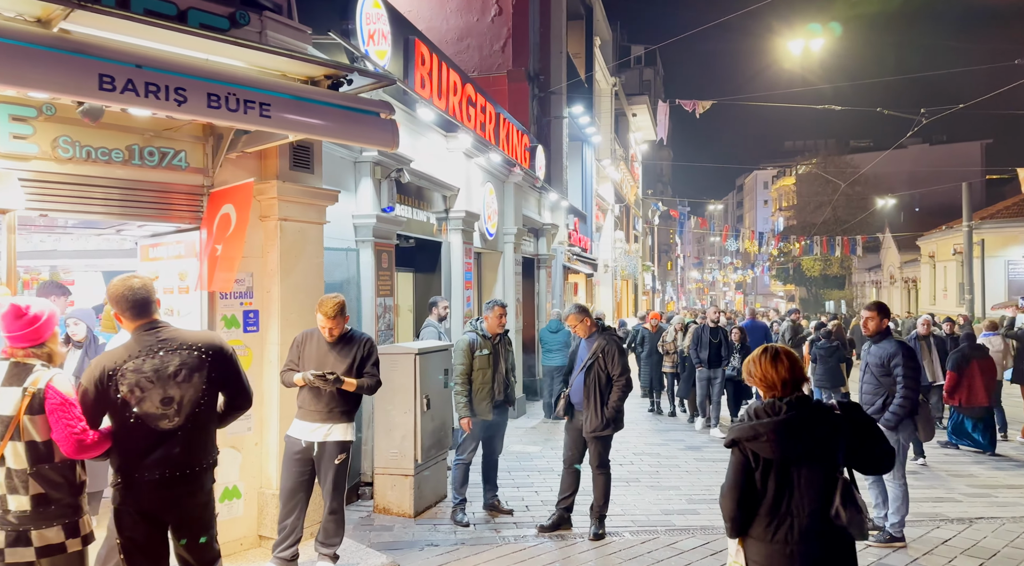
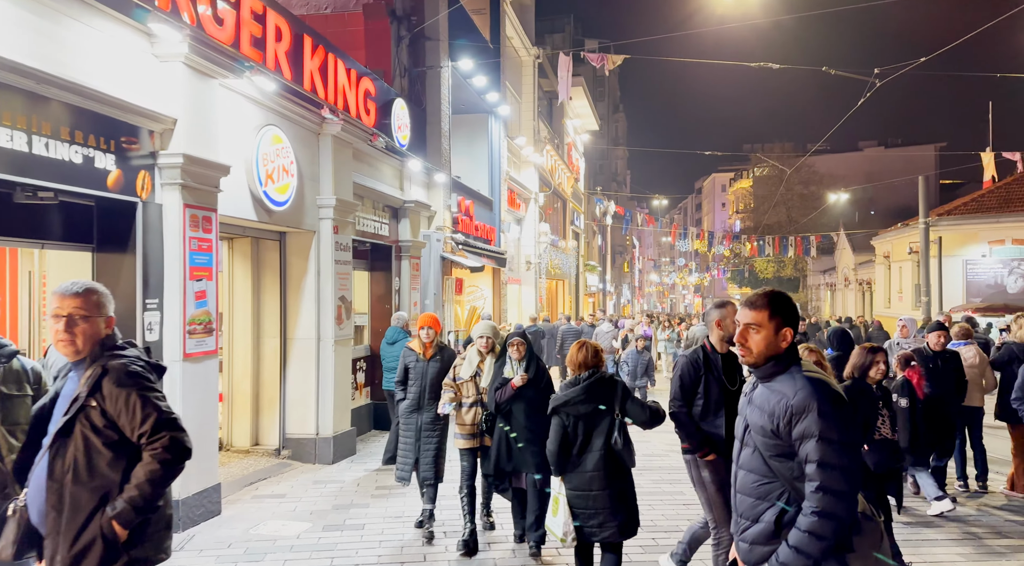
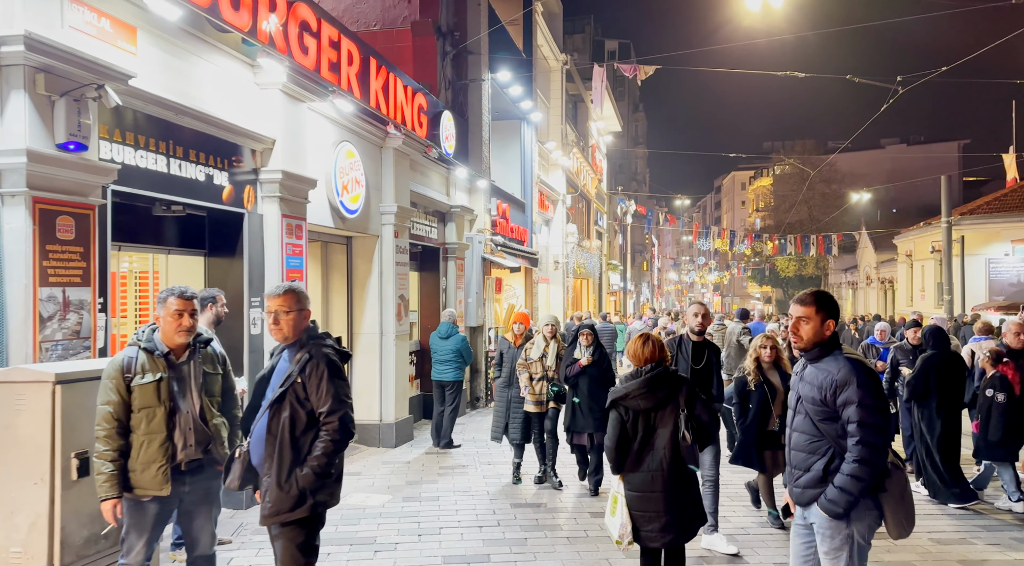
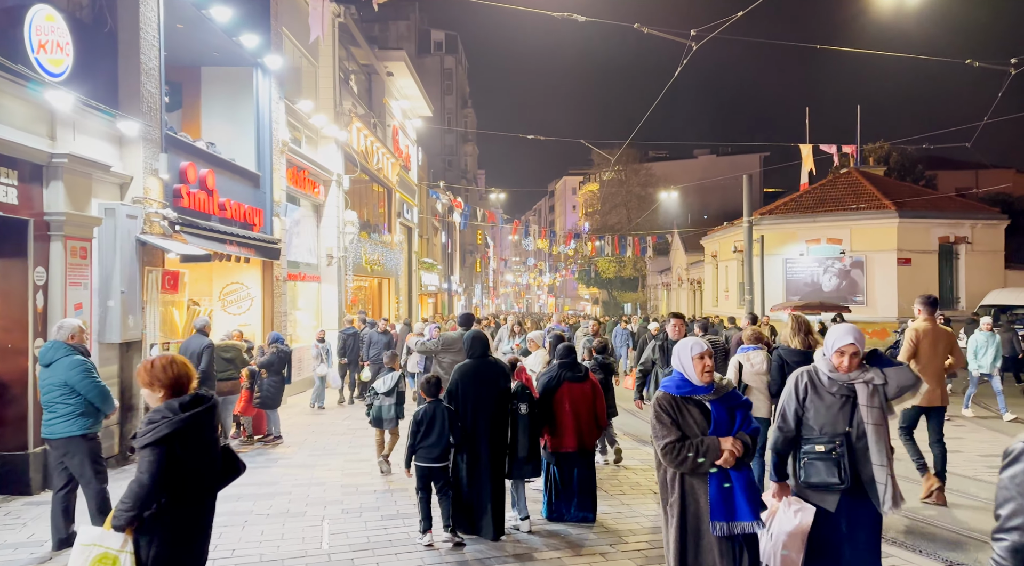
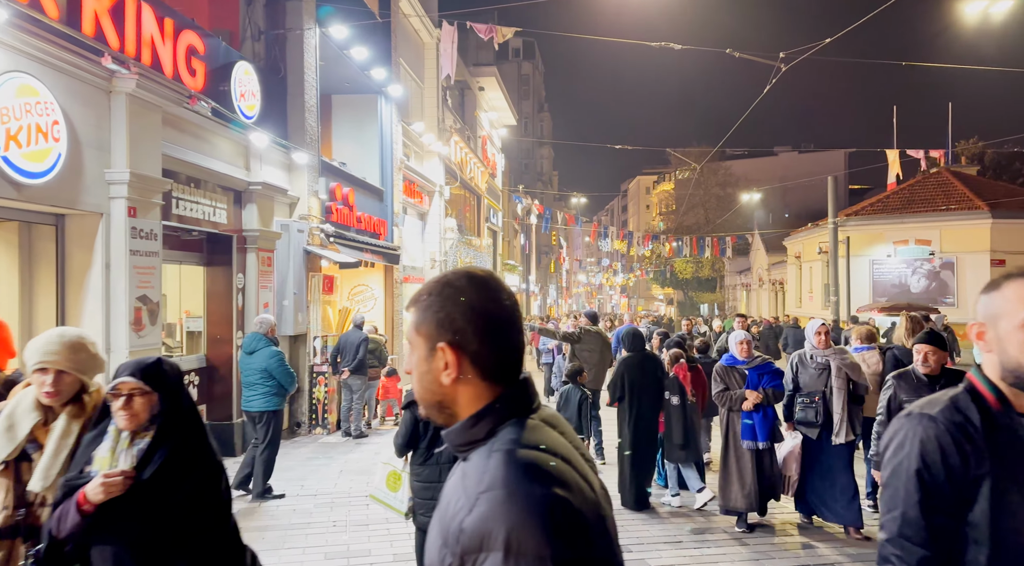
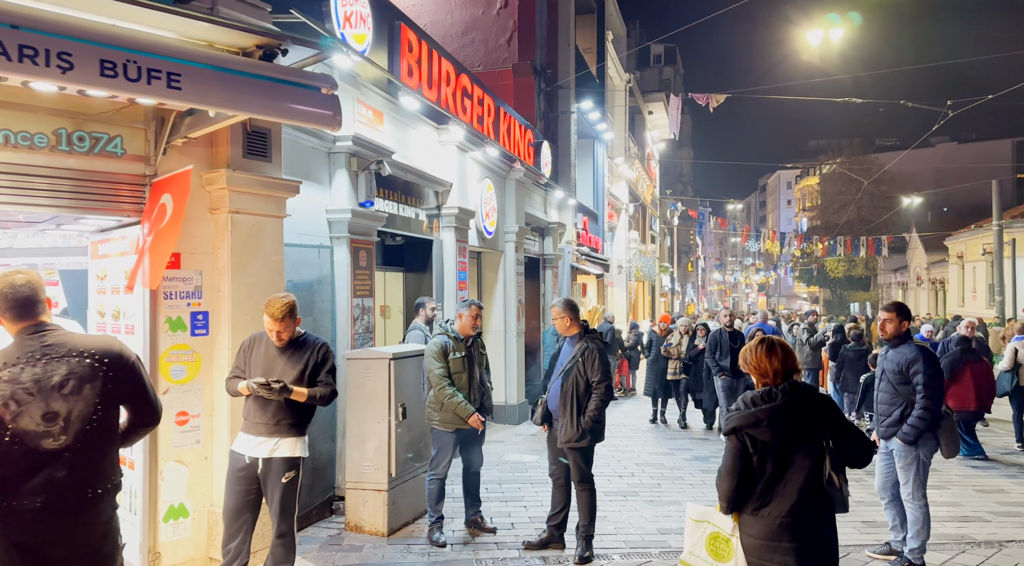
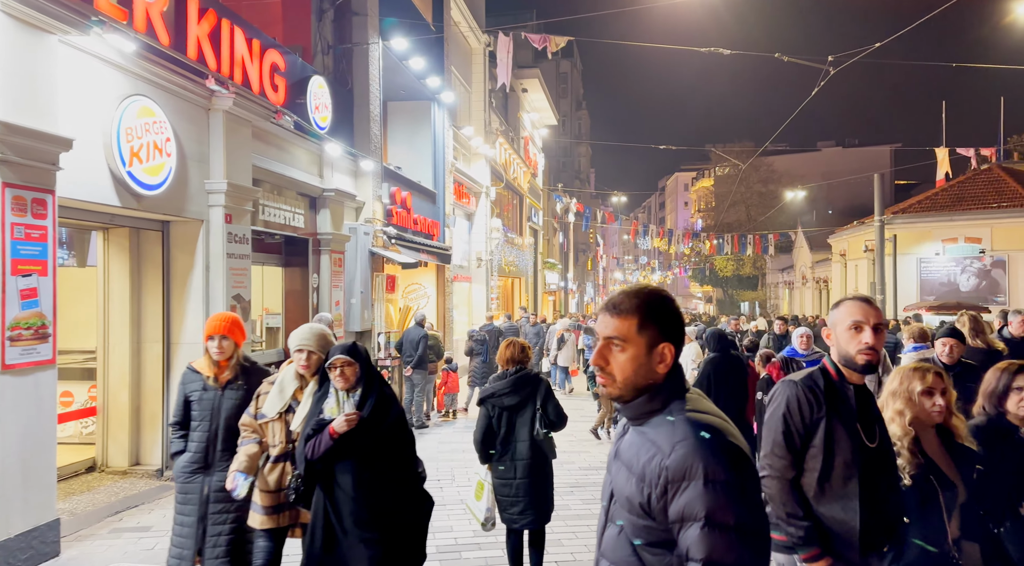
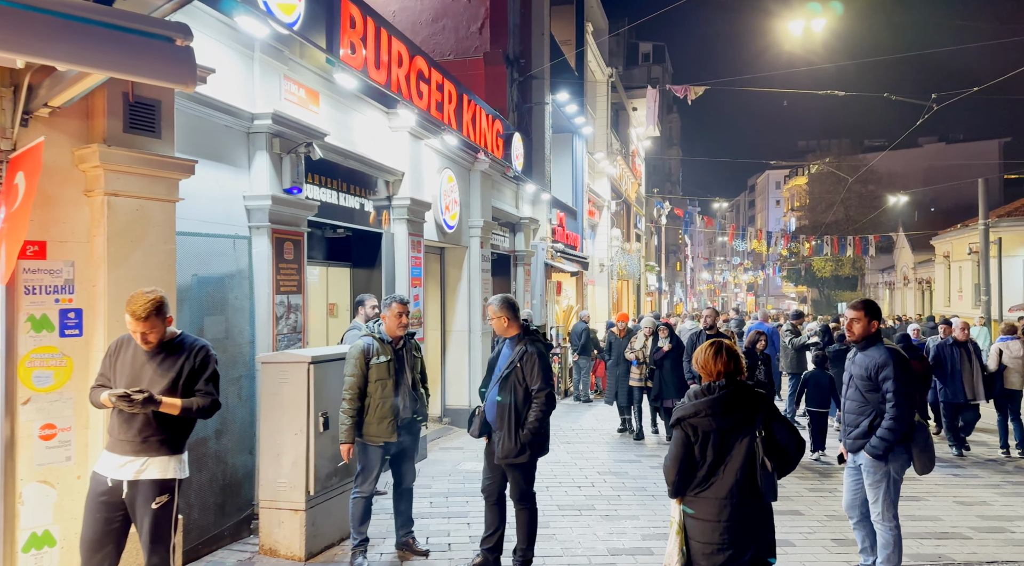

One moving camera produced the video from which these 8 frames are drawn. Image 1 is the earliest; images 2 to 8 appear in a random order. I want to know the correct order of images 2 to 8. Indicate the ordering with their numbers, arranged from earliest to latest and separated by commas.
6, 8, 3, 2, 7, 5, 4
